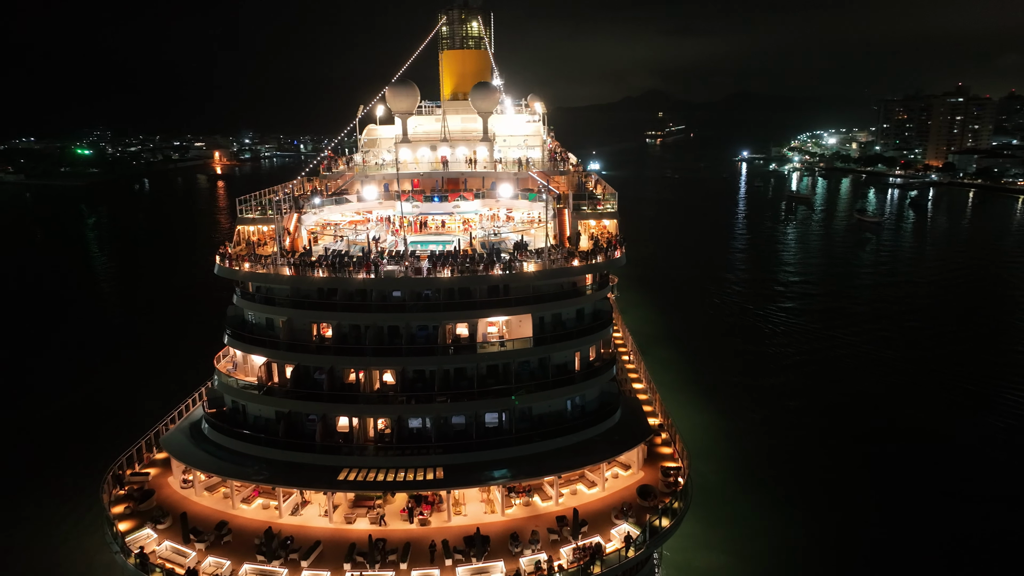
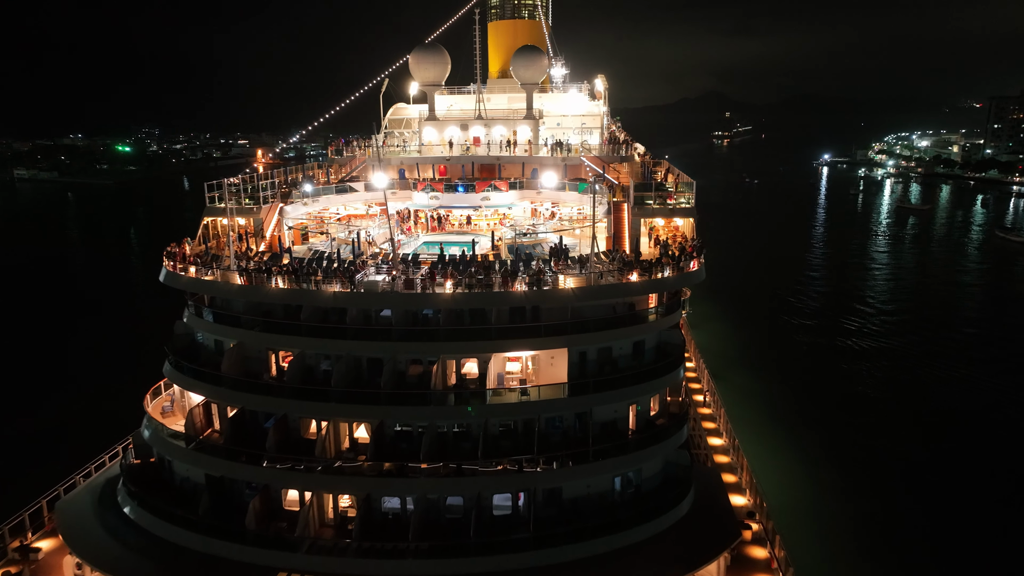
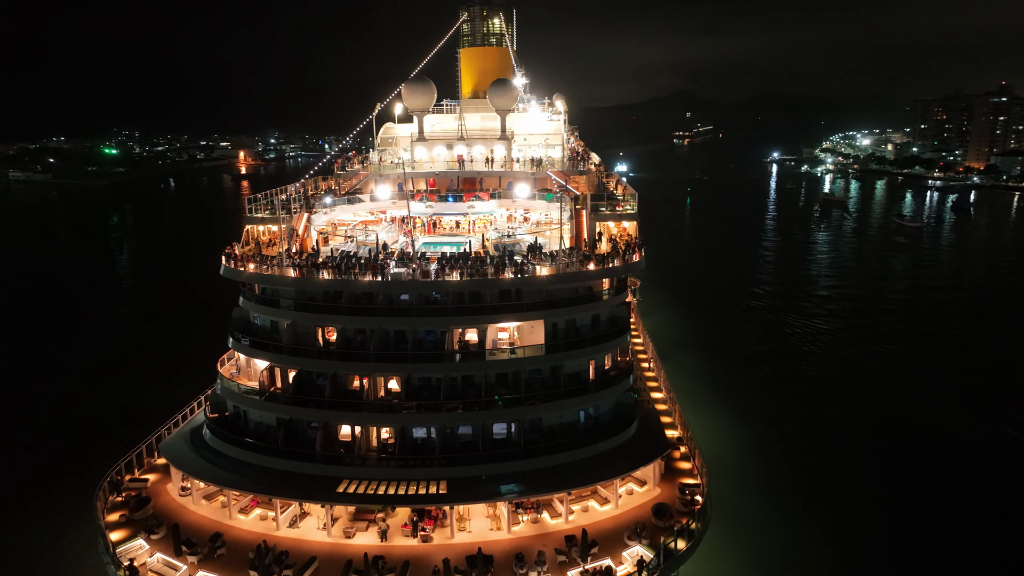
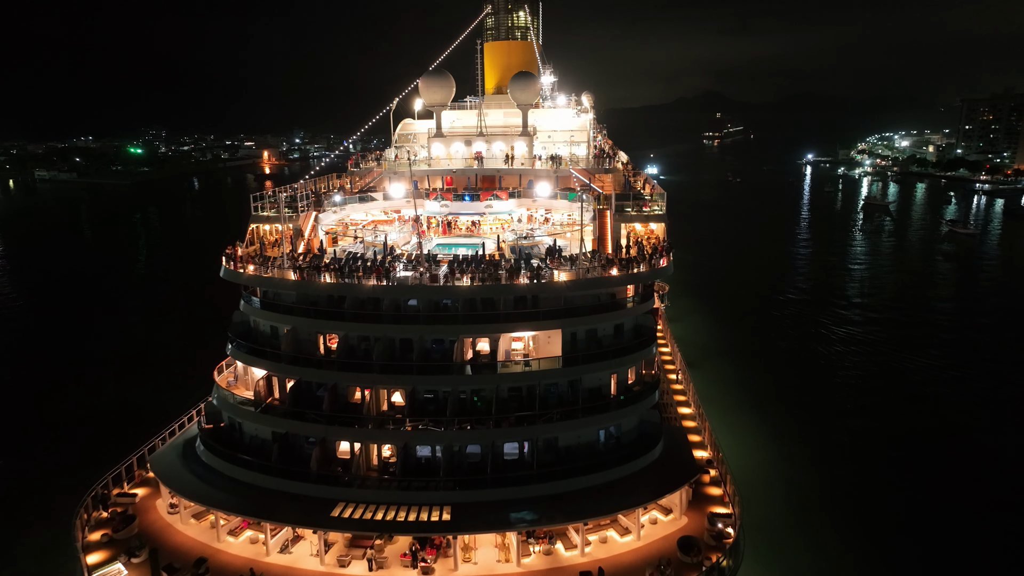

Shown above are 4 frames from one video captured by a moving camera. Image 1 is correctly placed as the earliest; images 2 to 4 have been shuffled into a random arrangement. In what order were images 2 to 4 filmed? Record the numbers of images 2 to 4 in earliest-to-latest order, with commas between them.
3, 4, 2
